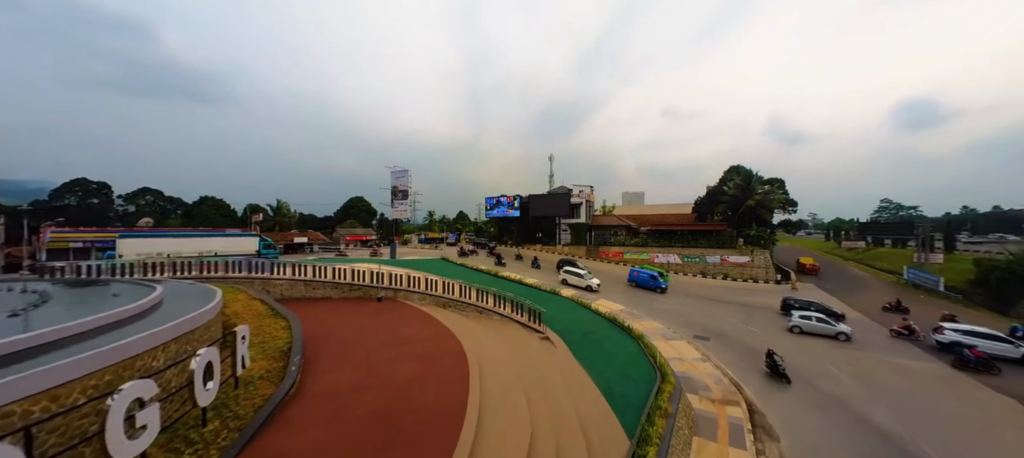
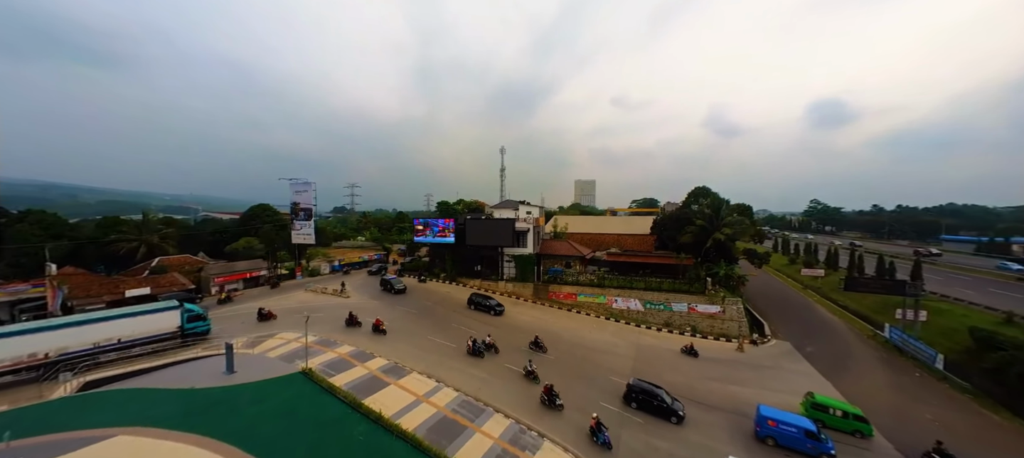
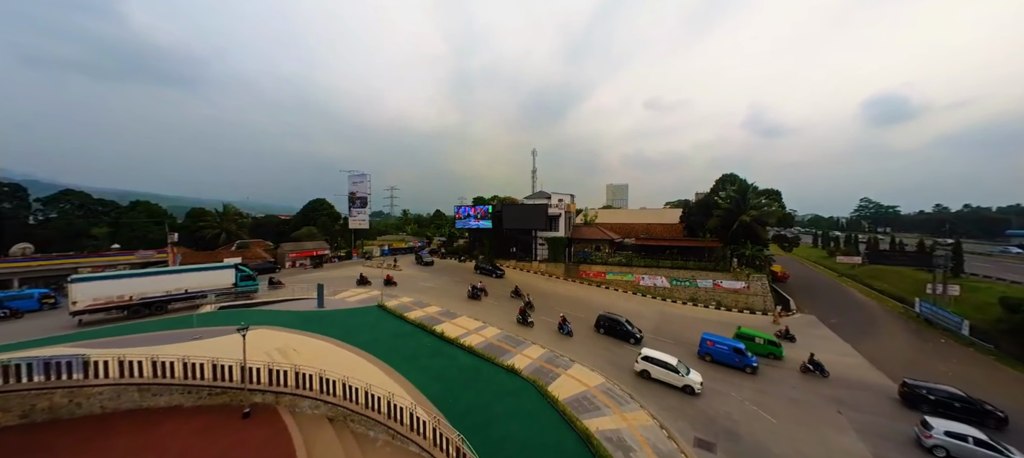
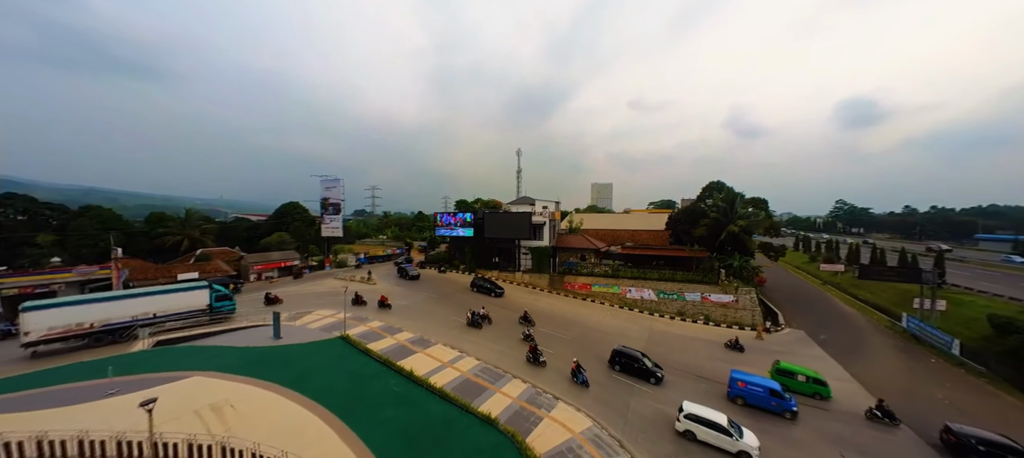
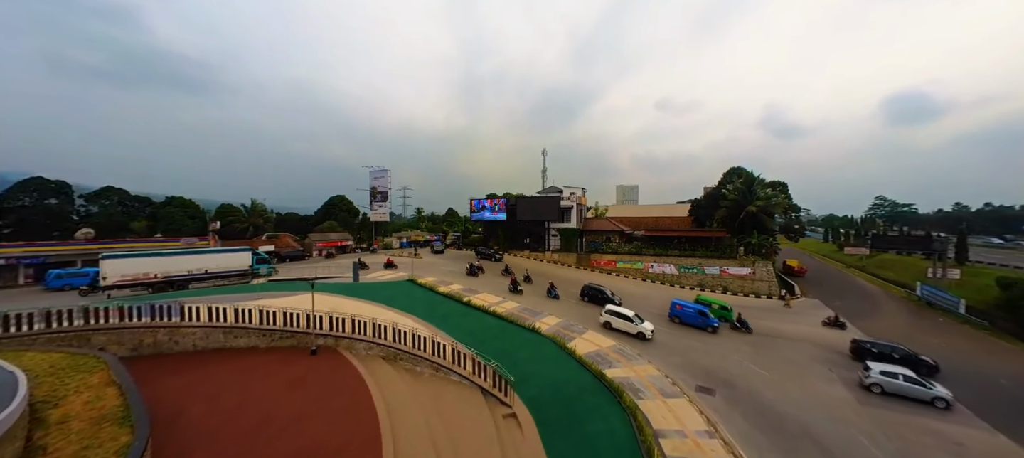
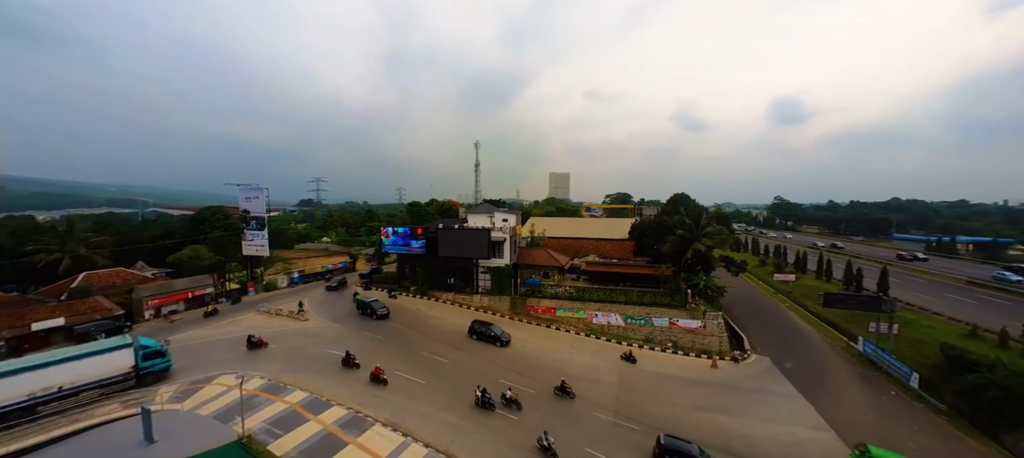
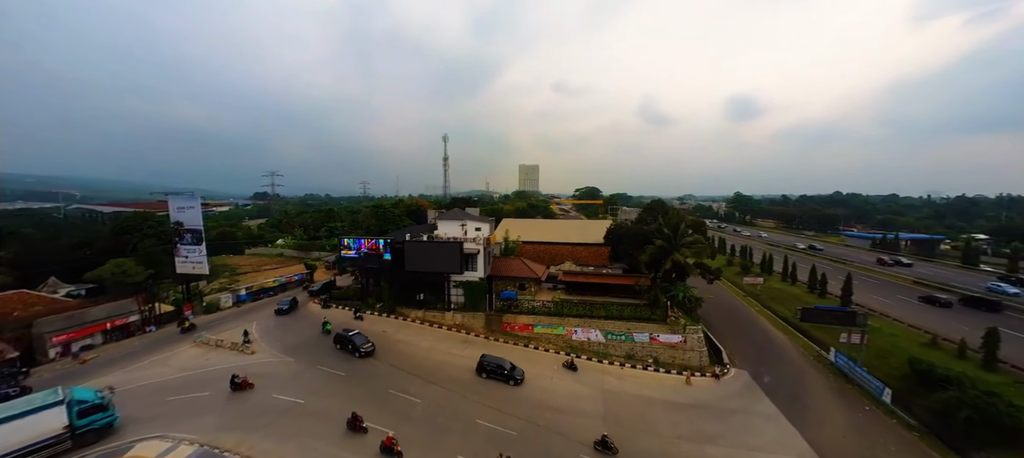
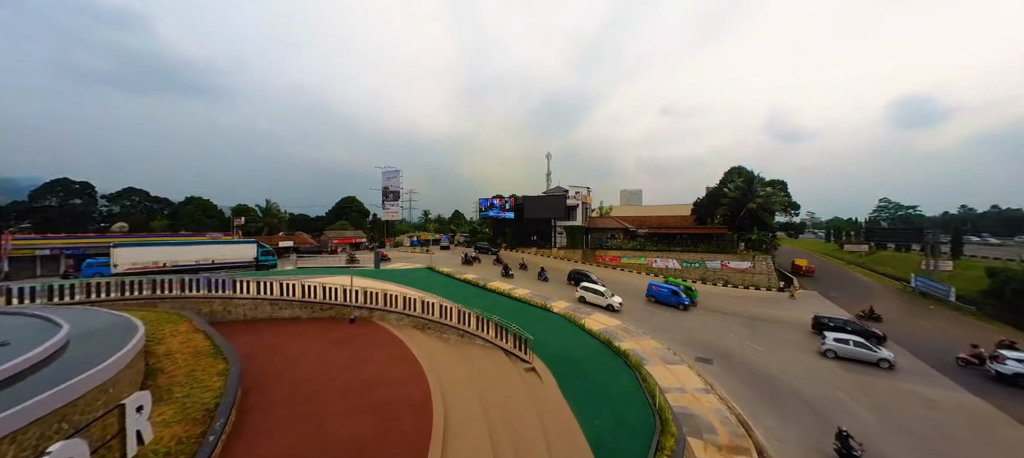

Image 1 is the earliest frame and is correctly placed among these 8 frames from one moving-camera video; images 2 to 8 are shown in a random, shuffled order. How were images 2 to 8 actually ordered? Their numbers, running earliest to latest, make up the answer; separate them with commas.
8, 5, 3, 4, 2, 6, 7
